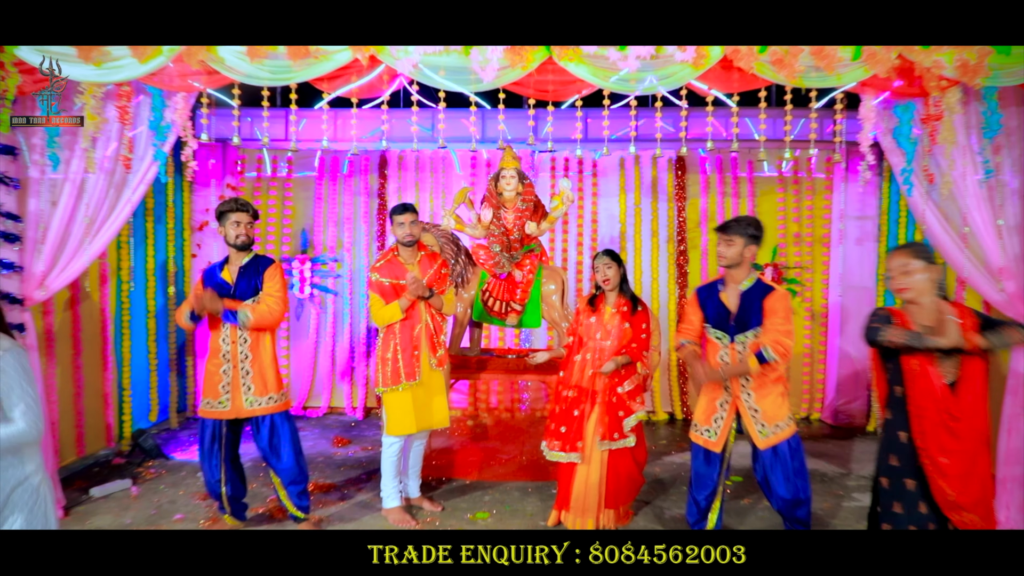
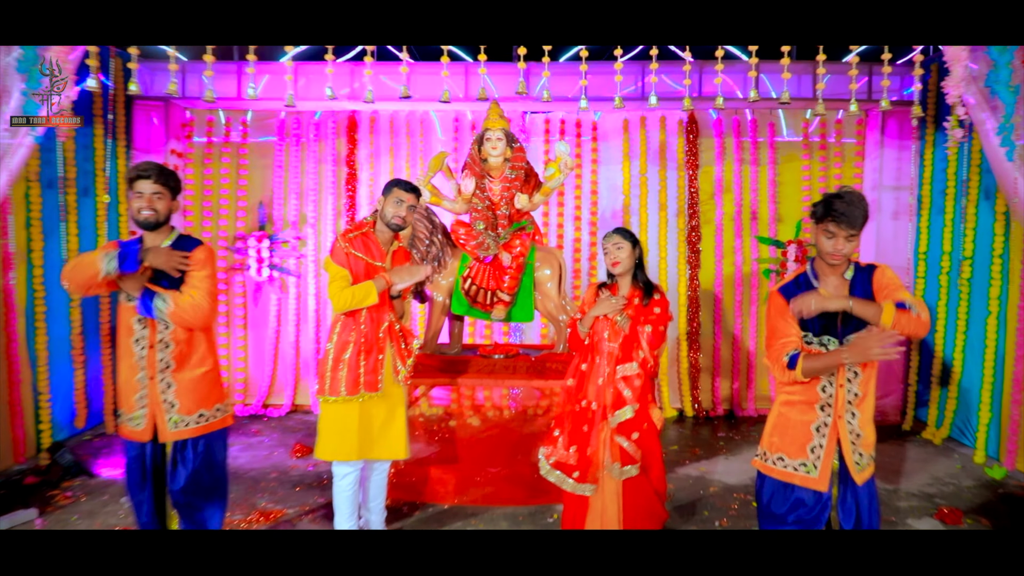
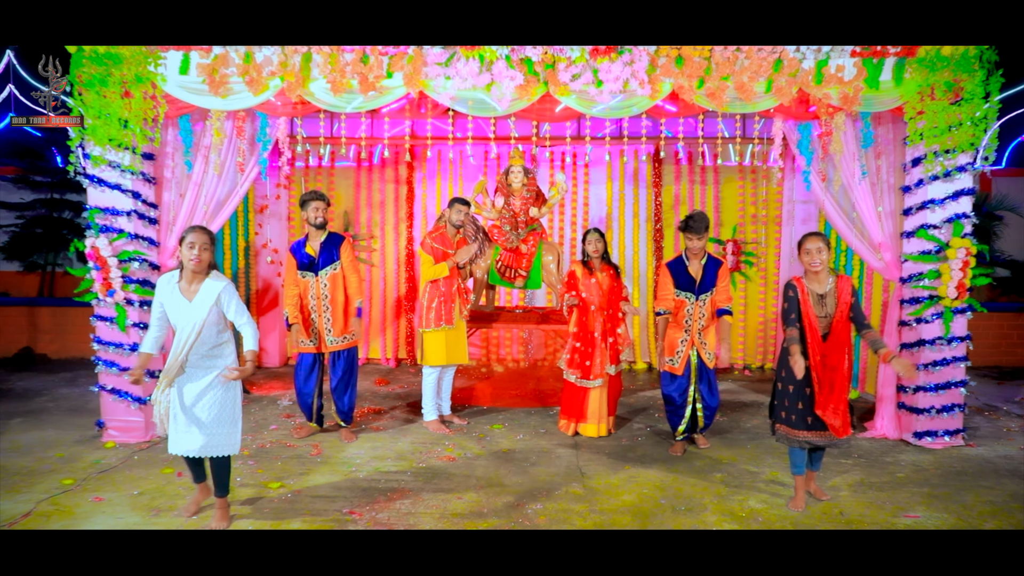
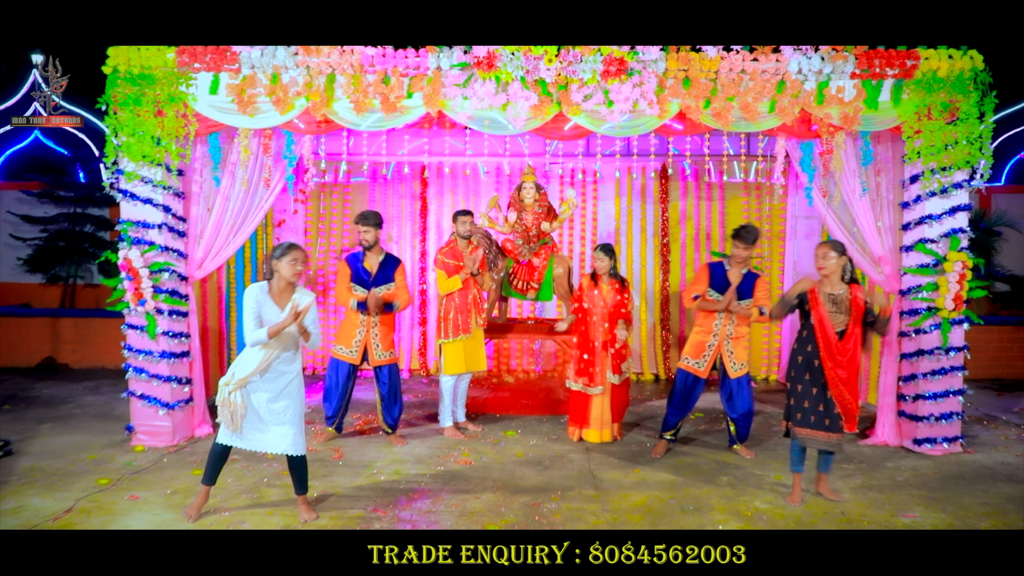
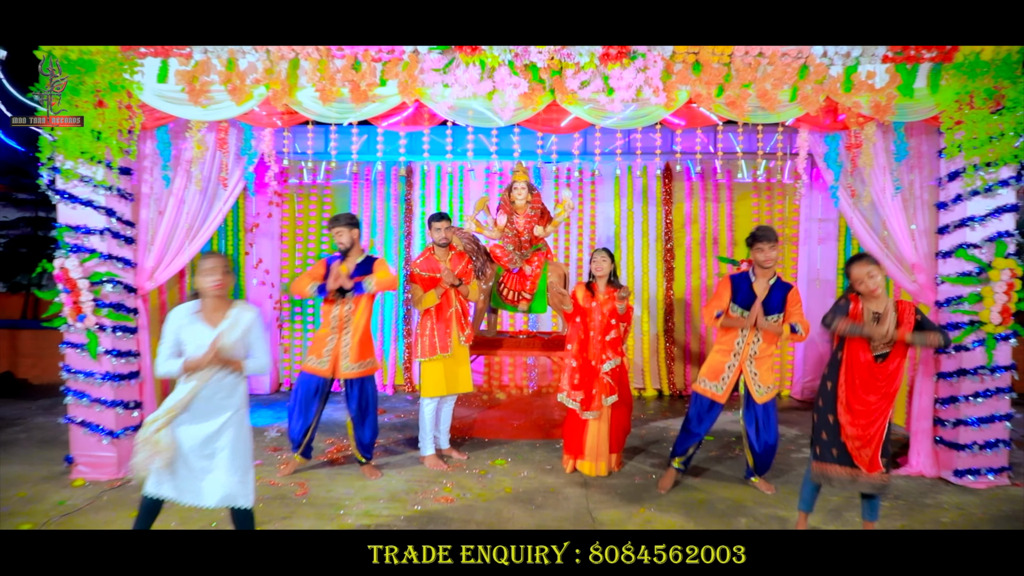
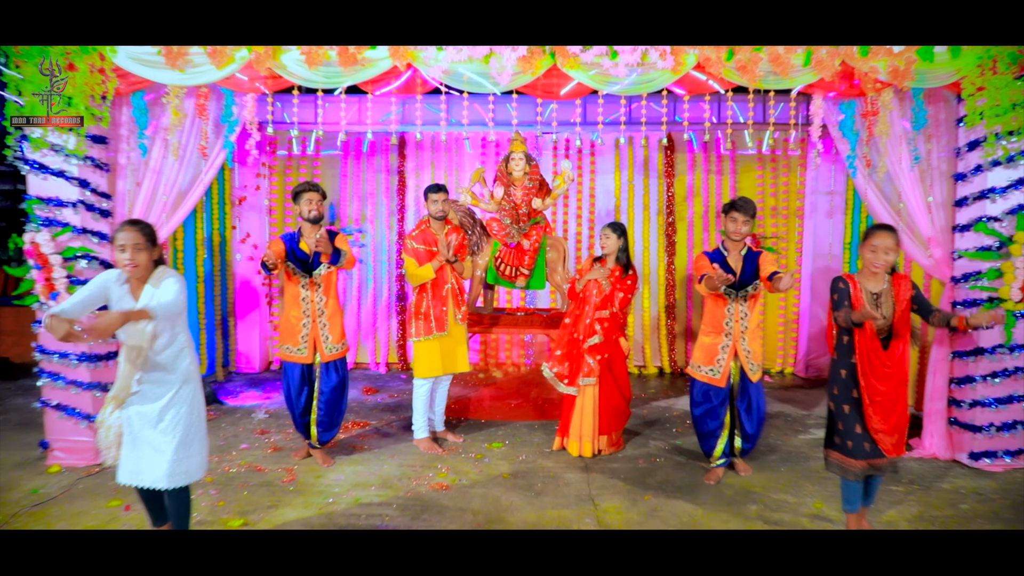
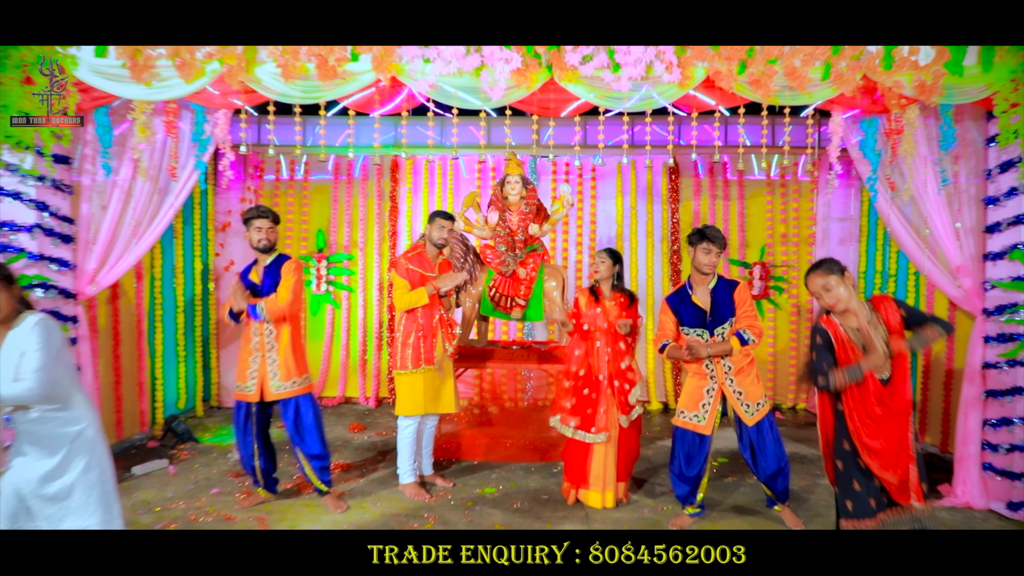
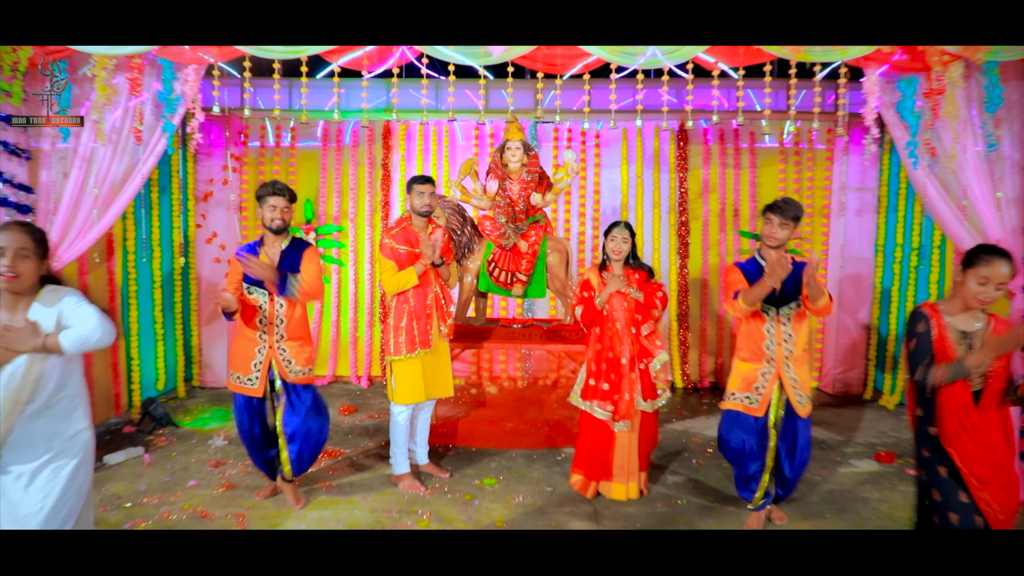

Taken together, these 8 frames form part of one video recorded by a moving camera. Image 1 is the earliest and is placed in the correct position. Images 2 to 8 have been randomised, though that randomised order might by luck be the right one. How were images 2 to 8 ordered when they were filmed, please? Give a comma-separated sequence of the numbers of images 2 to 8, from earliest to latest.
7, 5, 4, 3, 6, 8, 2
